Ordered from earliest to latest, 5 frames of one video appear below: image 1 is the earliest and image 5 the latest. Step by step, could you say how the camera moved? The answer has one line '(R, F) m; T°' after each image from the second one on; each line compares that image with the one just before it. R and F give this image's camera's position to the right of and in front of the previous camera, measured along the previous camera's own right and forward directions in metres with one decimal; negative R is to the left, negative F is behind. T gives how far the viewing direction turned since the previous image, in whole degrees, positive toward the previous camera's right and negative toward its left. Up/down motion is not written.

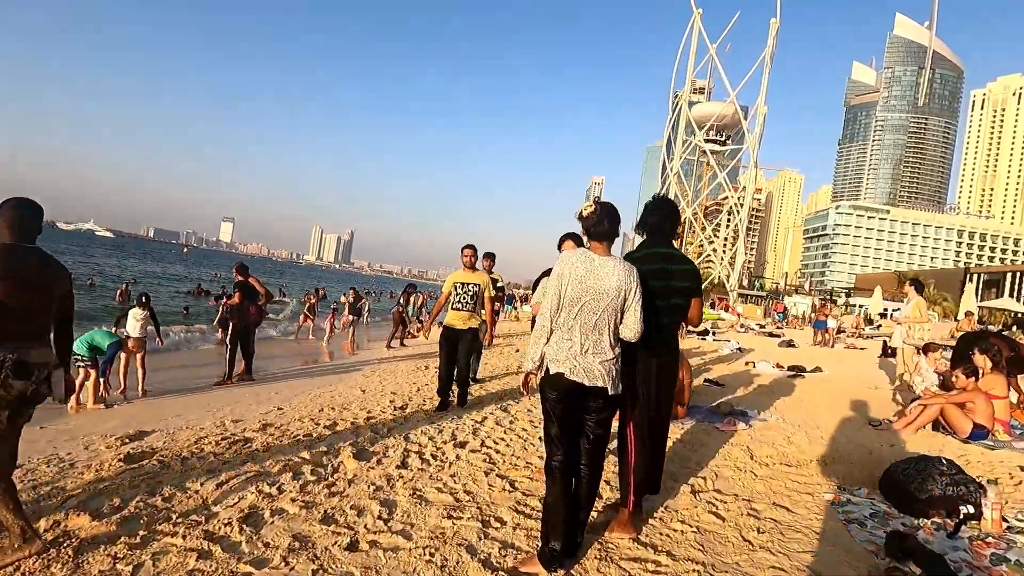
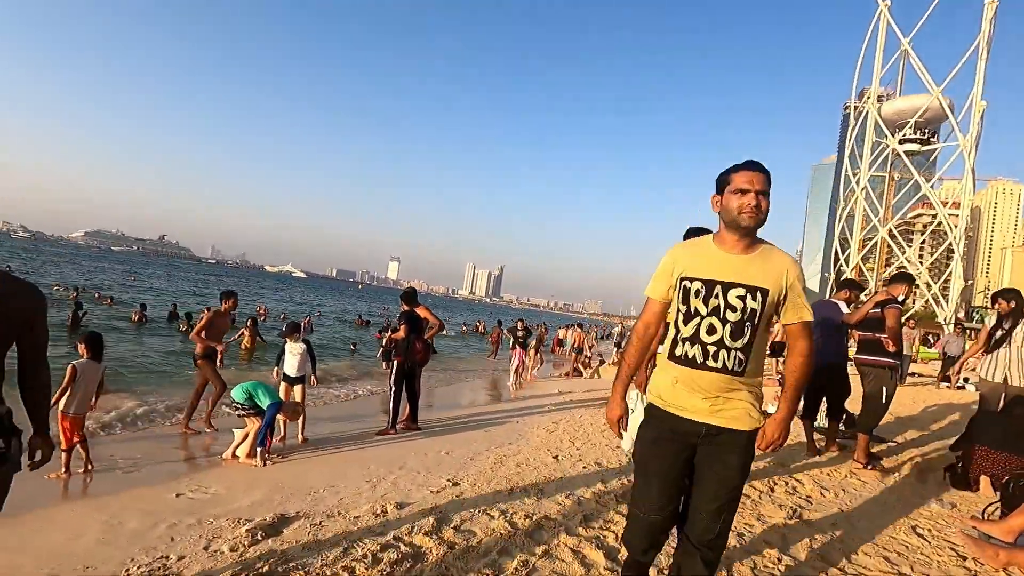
(-1.1, +2.1) m; -15°
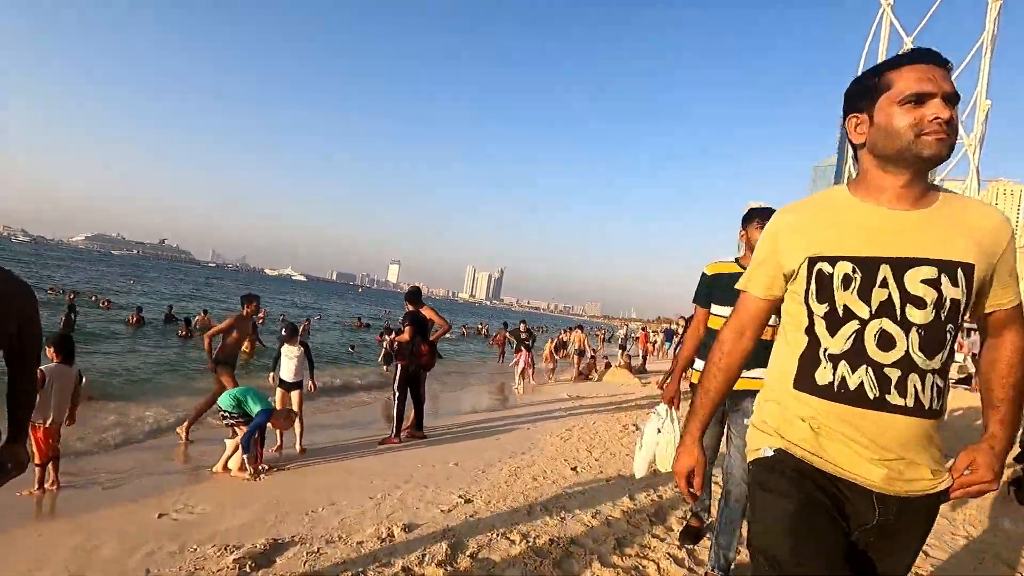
(-0.2, +0.5) m; 0°
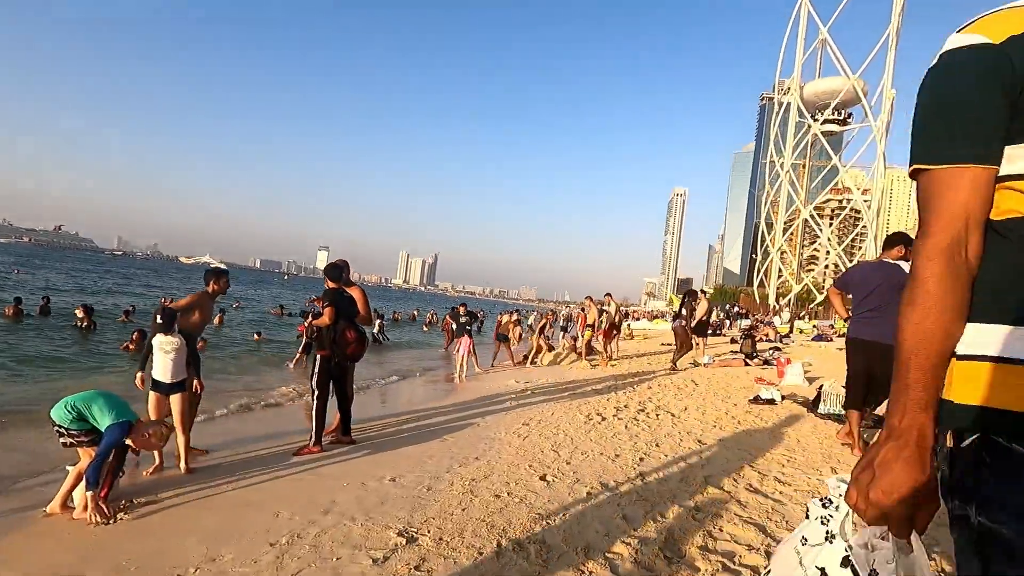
(-0.1, +1.3) m; +7°
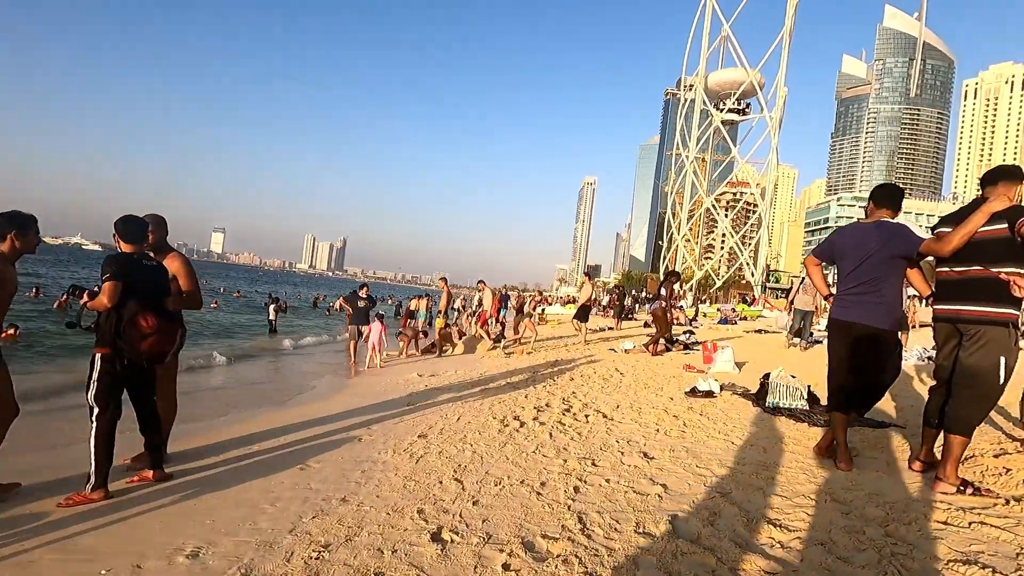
(+0.2, +1.6) m; +9°
